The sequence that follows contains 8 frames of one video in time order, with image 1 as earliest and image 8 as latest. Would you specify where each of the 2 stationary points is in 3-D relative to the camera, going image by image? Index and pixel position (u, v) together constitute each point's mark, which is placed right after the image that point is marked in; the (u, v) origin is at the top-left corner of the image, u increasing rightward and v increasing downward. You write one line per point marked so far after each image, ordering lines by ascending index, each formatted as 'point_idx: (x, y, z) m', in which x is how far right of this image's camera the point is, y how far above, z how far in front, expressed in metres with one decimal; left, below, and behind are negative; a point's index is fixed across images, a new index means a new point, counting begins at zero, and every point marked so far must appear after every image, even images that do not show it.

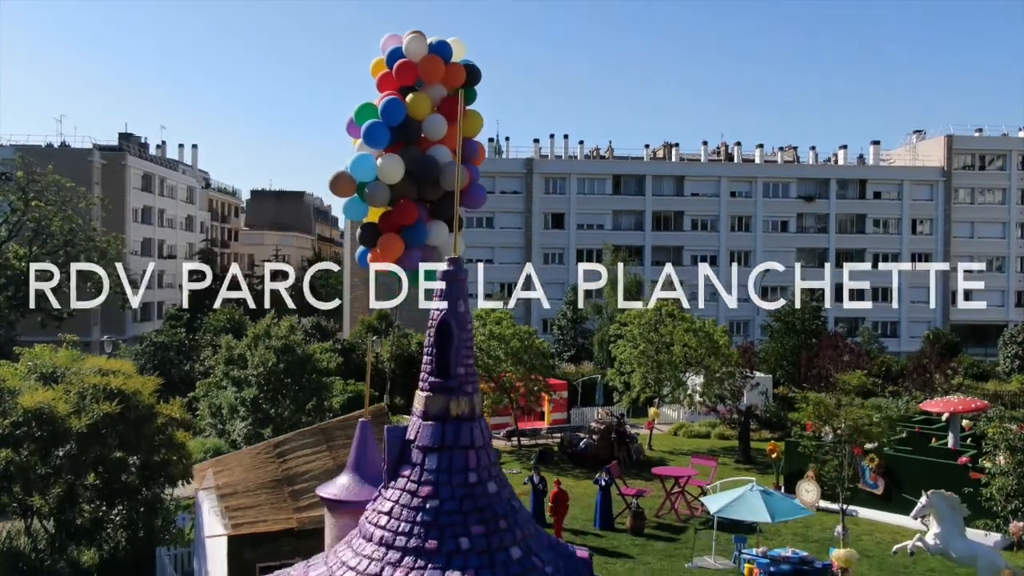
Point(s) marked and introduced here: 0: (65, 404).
0: (-8.0, -2.0, +15.8) m
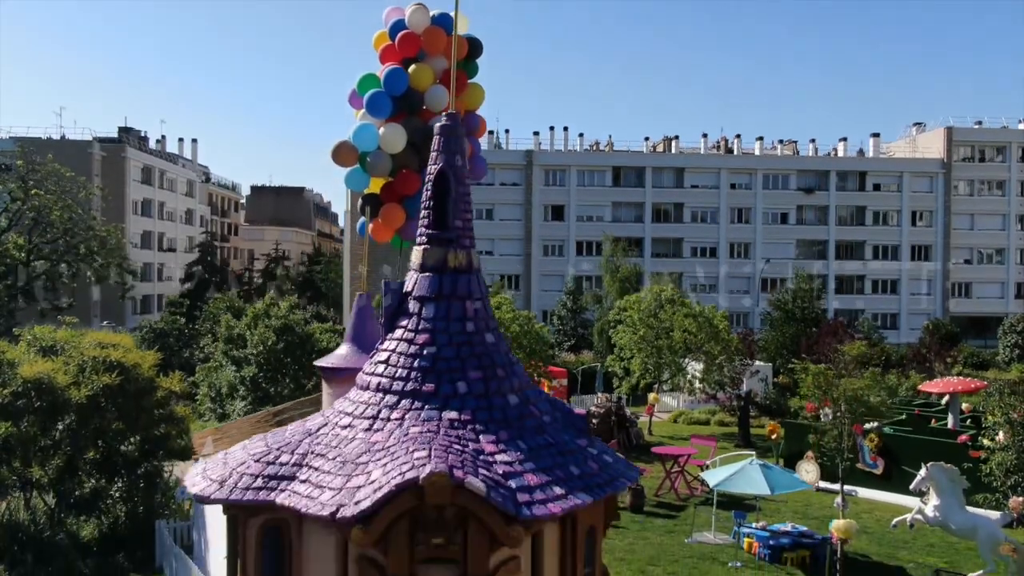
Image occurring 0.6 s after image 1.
0: (-8.0, -1.5, +15.8) m
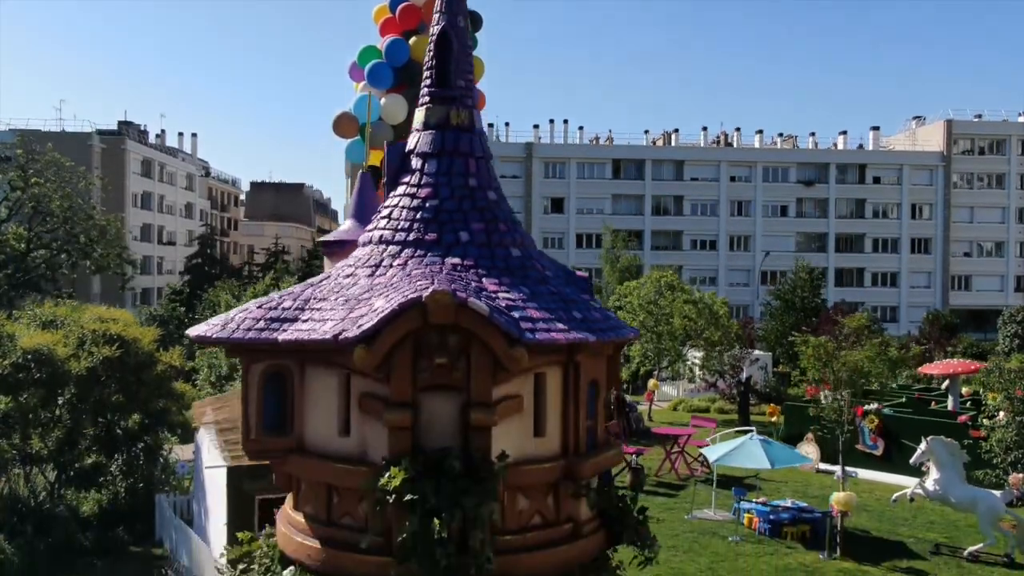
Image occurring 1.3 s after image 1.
0: (-8.0, -1.0, +15.8) m
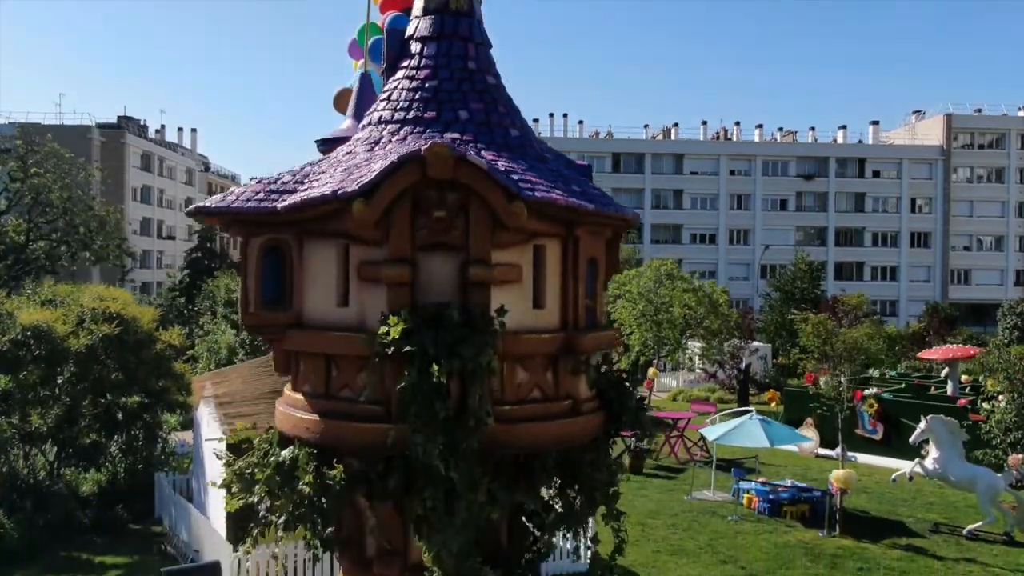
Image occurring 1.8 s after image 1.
0: (-8.0, -0.6, +15.8) m
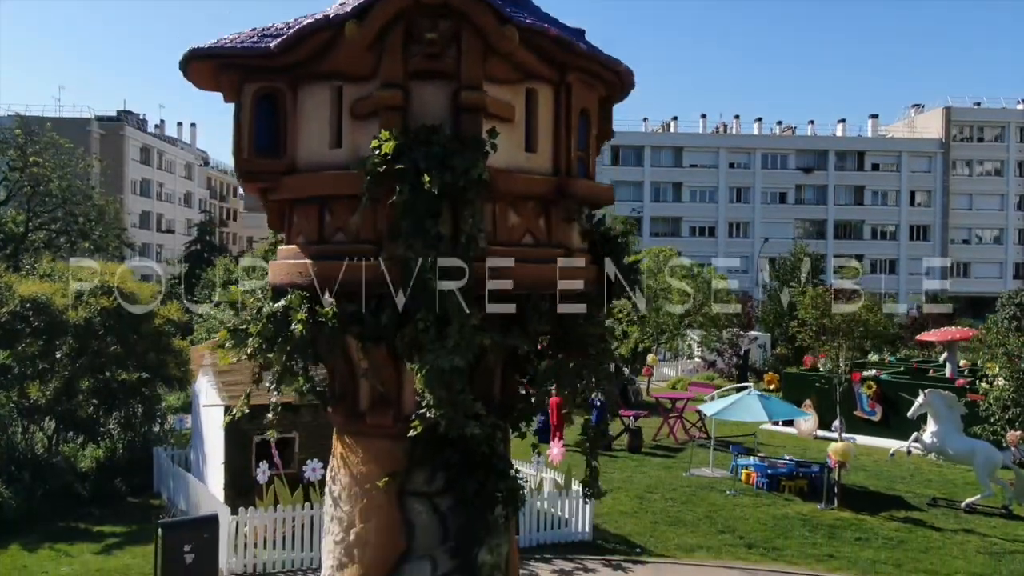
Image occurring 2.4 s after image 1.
0: (-8.0, -0.2, +15.8) m
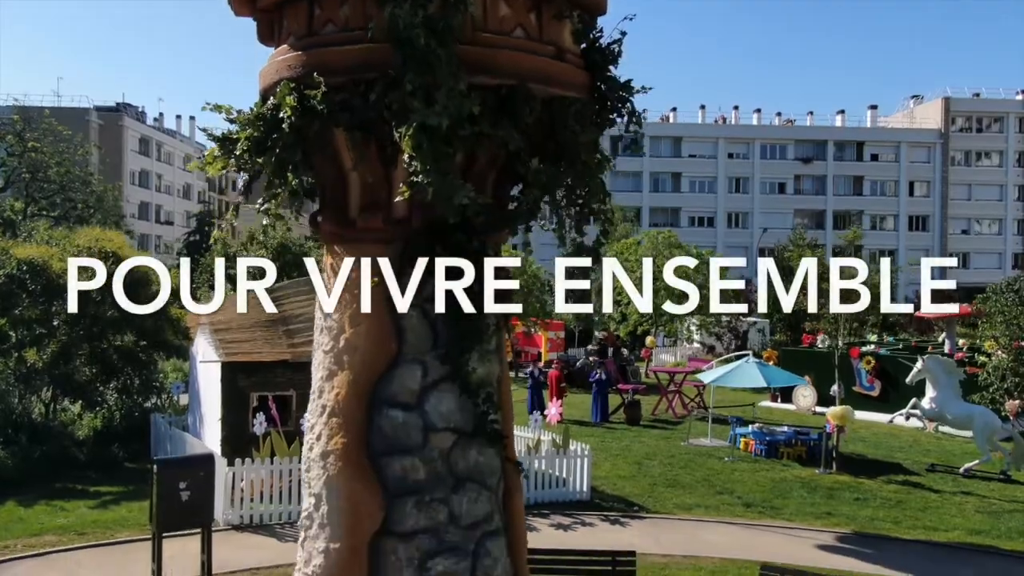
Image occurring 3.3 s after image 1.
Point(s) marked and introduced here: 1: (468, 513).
0: (-8.1, +0.5, +15.8) m
1: (-0.1, -0.7, +3.0) m
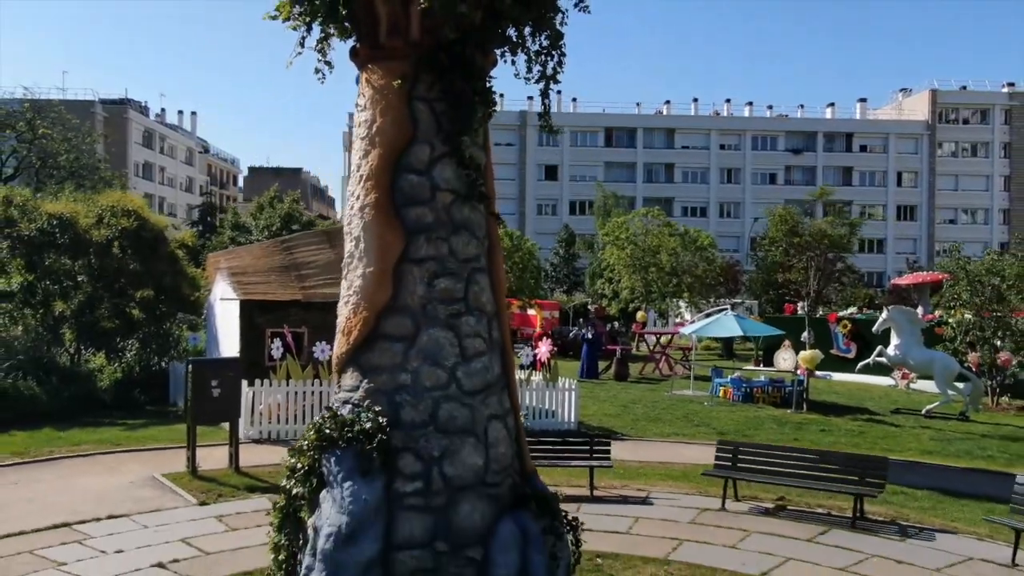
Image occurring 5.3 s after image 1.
0: (-8.2, +1.3, +17.0) m
1: (-0.2, +0.2, +4.2) m
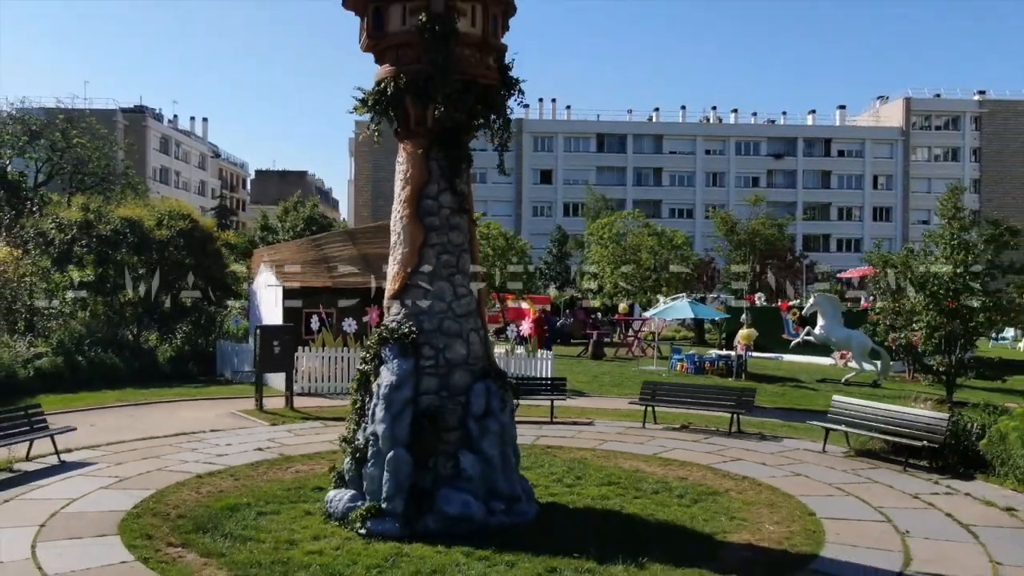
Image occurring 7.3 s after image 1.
0: (-8.4, +1.5, +20.5) m
1: (-0.5, +0.4, +7.7) m
